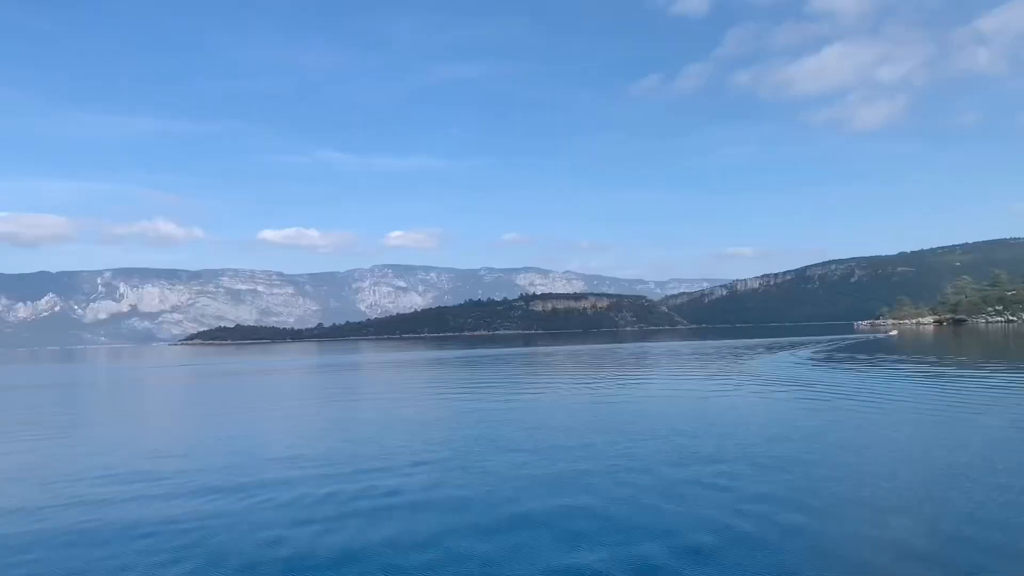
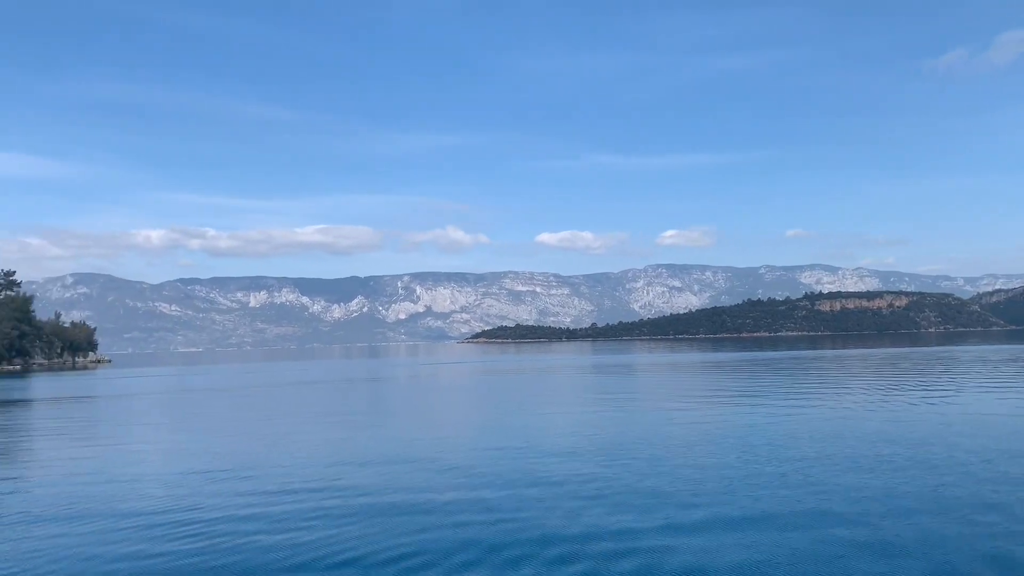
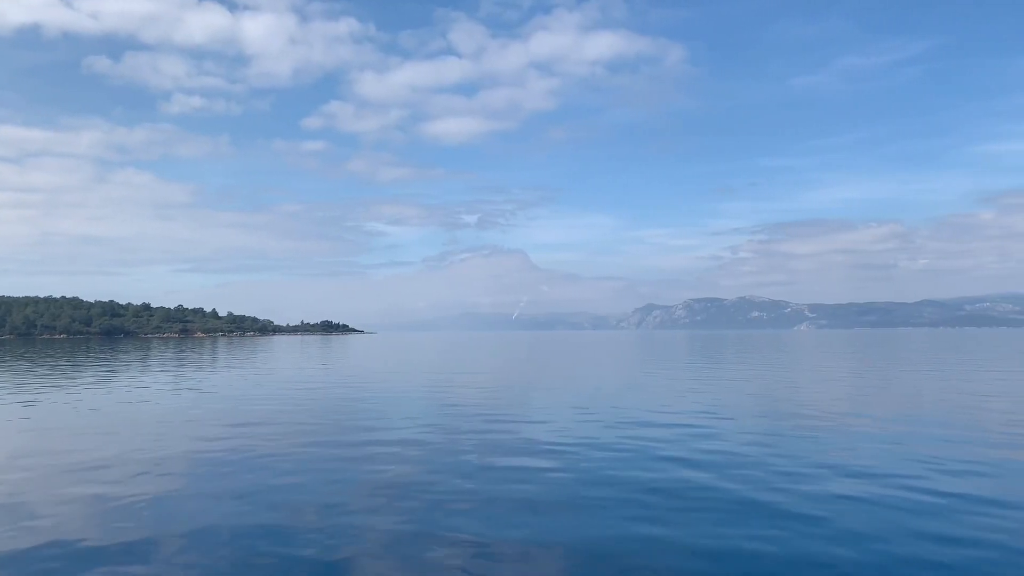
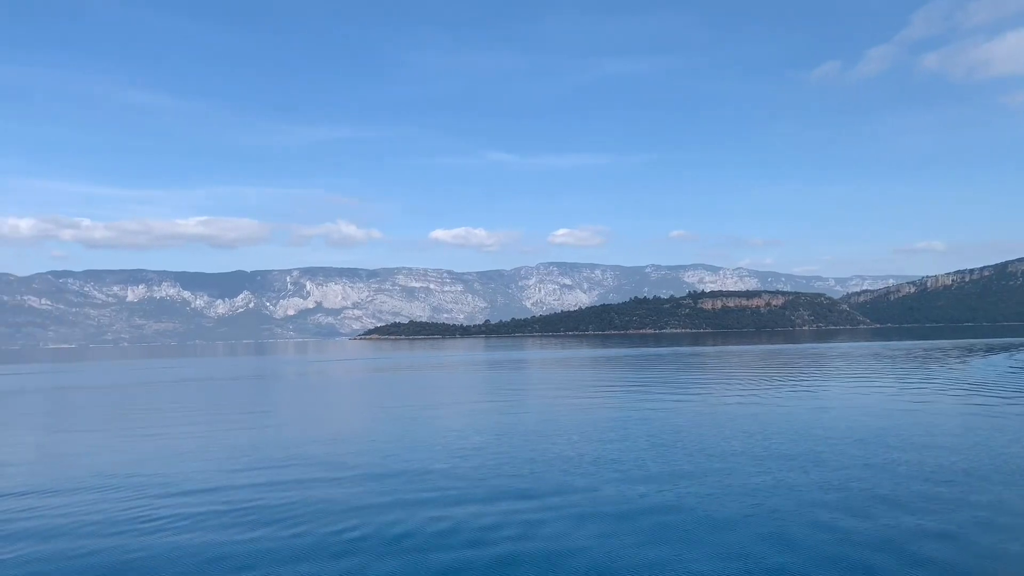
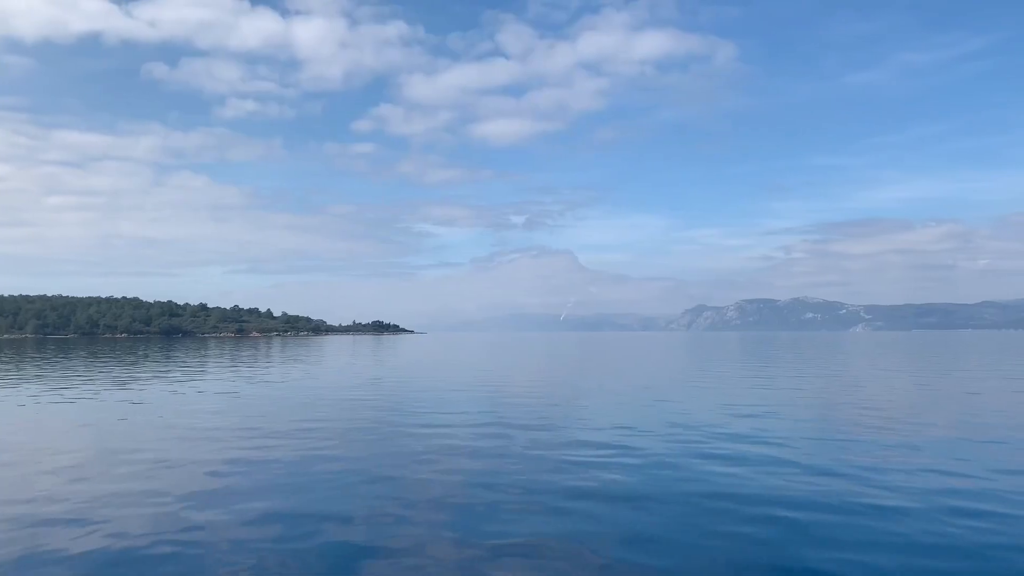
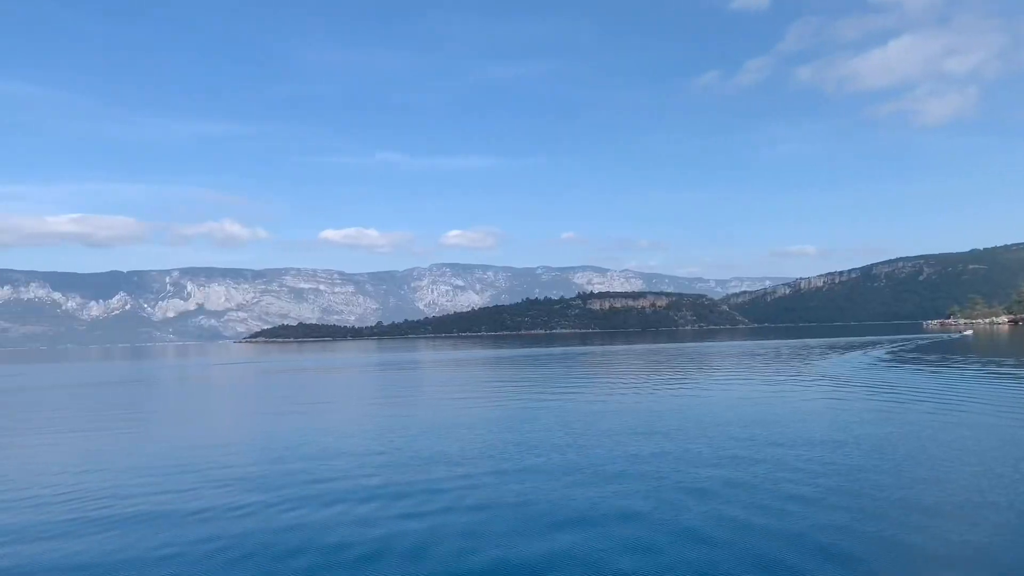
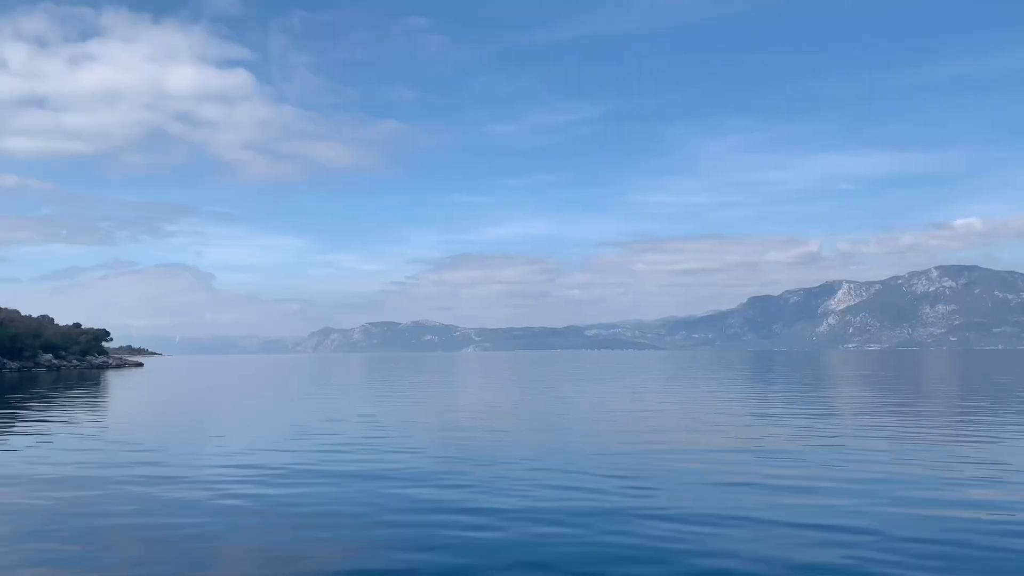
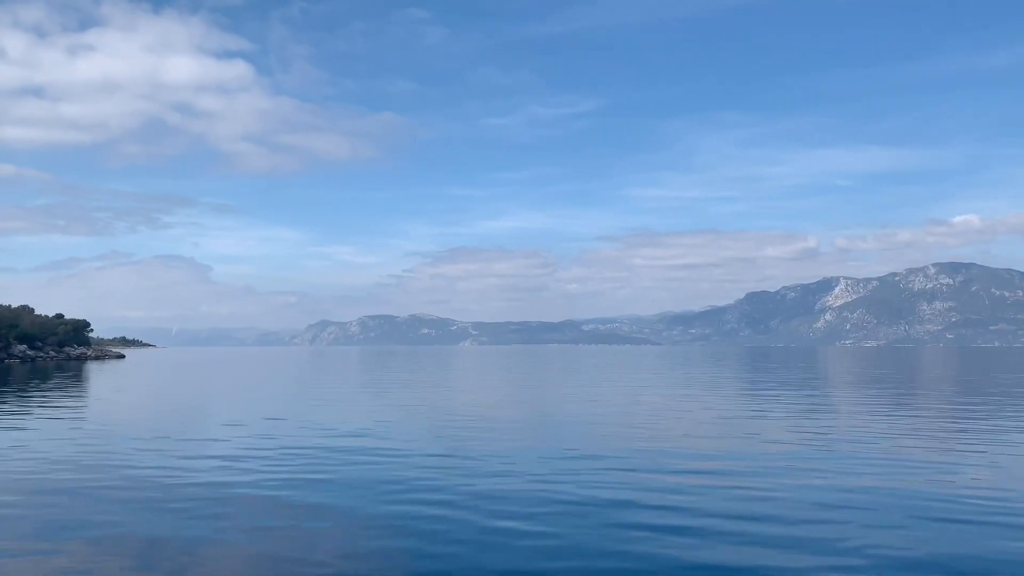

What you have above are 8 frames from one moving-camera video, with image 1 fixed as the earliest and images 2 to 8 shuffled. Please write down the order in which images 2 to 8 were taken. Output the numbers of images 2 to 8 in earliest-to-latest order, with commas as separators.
6, 4, 2, 7, 8, 5, 3
